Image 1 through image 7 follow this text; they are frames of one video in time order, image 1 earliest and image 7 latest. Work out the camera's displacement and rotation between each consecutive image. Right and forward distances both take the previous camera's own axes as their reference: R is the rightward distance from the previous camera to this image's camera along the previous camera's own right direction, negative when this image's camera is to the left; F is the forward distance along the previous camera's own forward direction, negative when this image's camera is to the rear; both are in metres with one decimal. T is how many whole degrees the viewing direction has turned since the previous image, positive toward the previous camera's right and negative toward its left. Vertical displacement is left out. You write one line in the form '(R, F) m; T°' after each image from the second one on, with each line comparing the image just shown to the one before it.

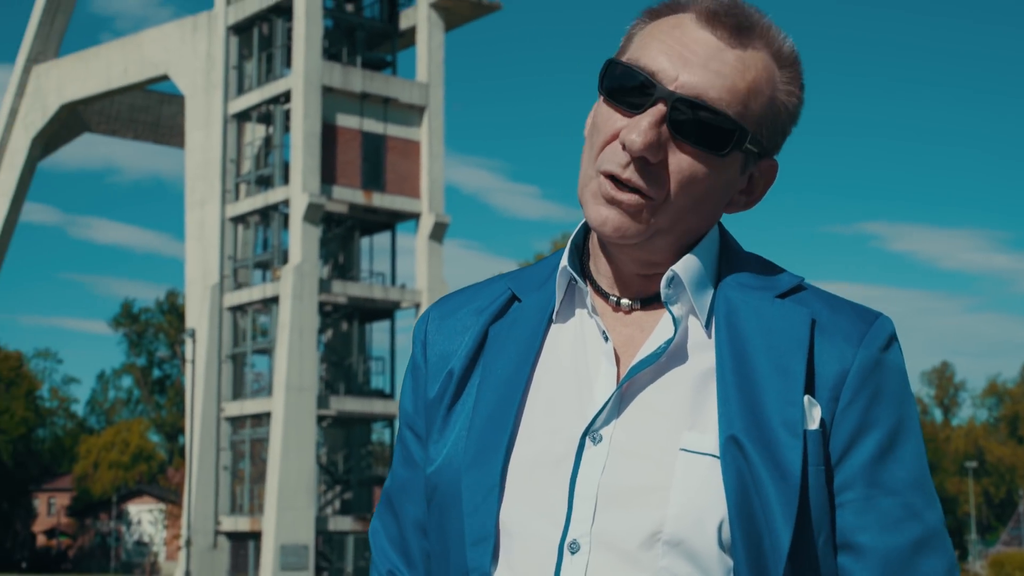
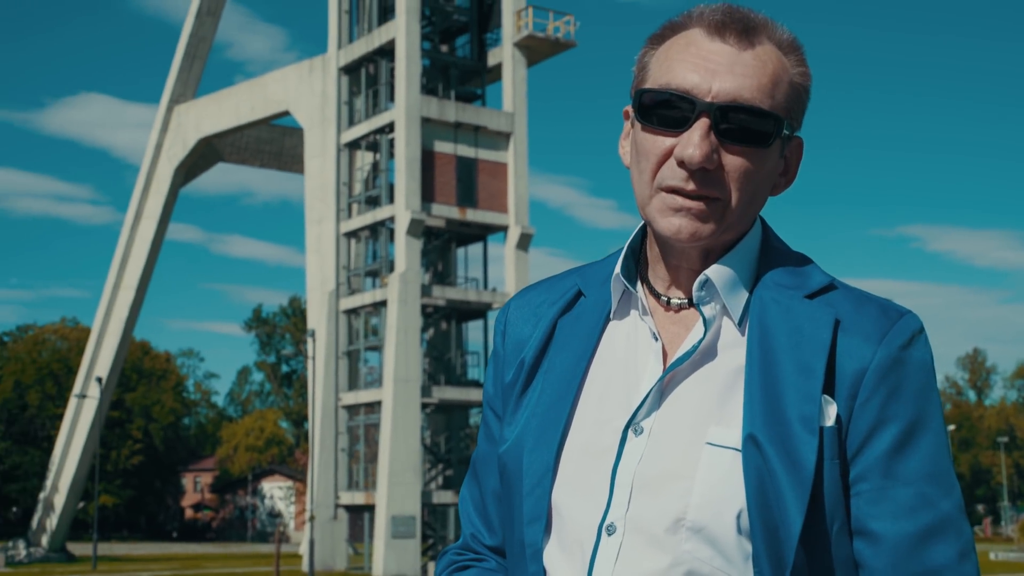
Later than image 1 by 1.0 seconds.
(+0.5, -1.9) m; -5°
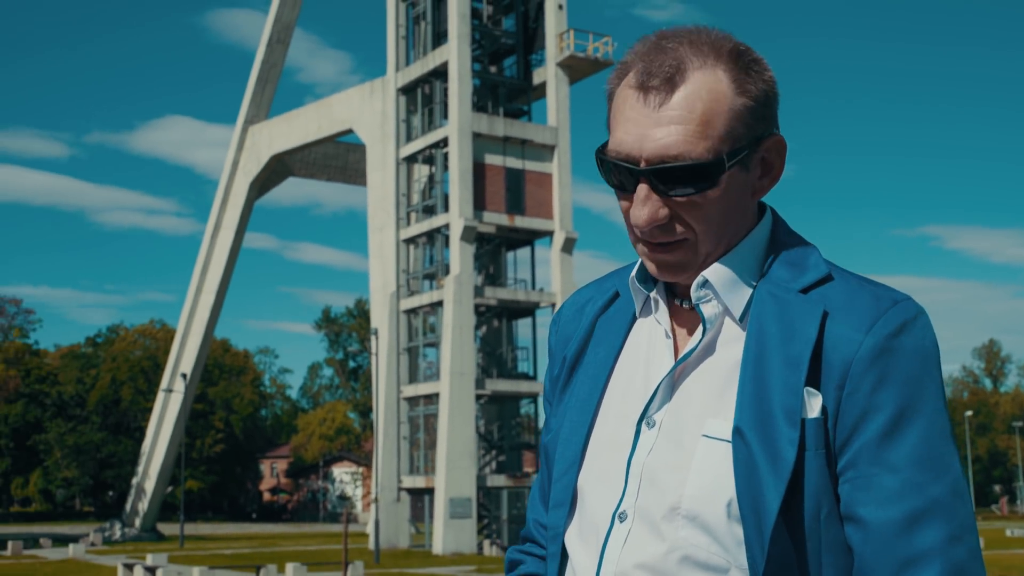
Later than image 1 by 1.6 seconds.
(+0.4, -1.4) m; -3°
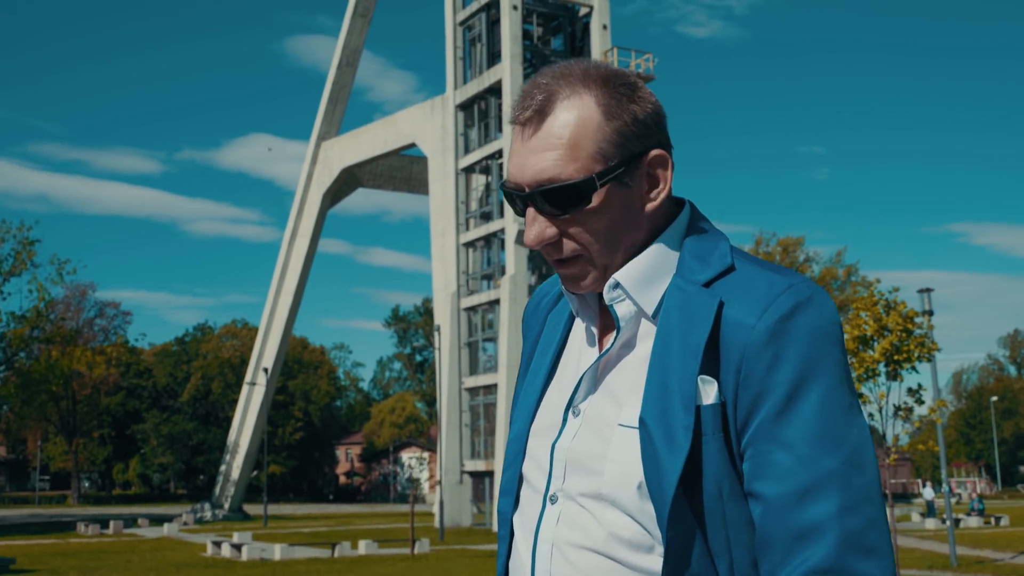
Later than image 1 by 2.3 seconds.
(+0.4, -1.5) m; -3°
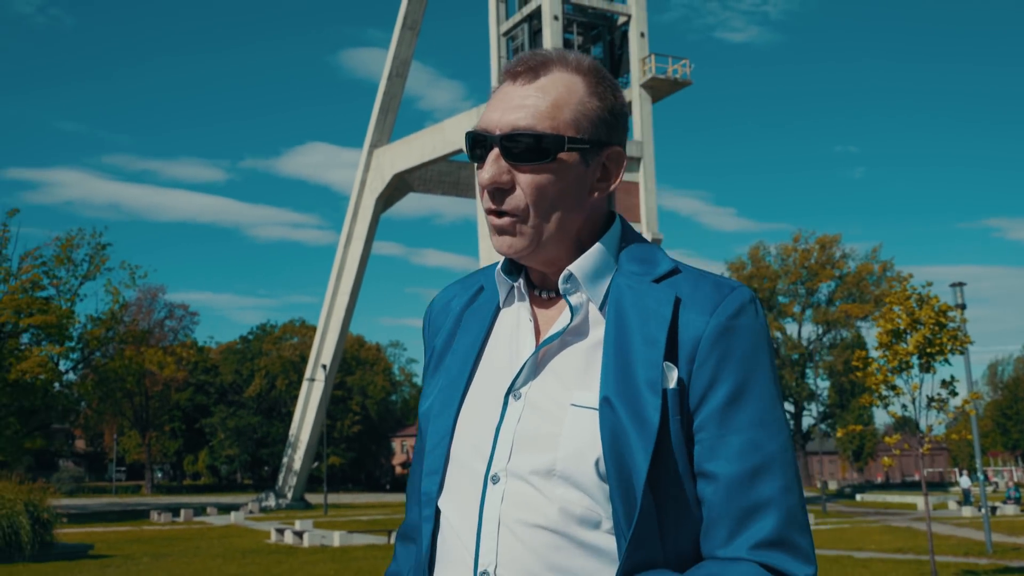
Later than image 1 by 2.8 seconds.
(+0.5, -0.9) m; -3°
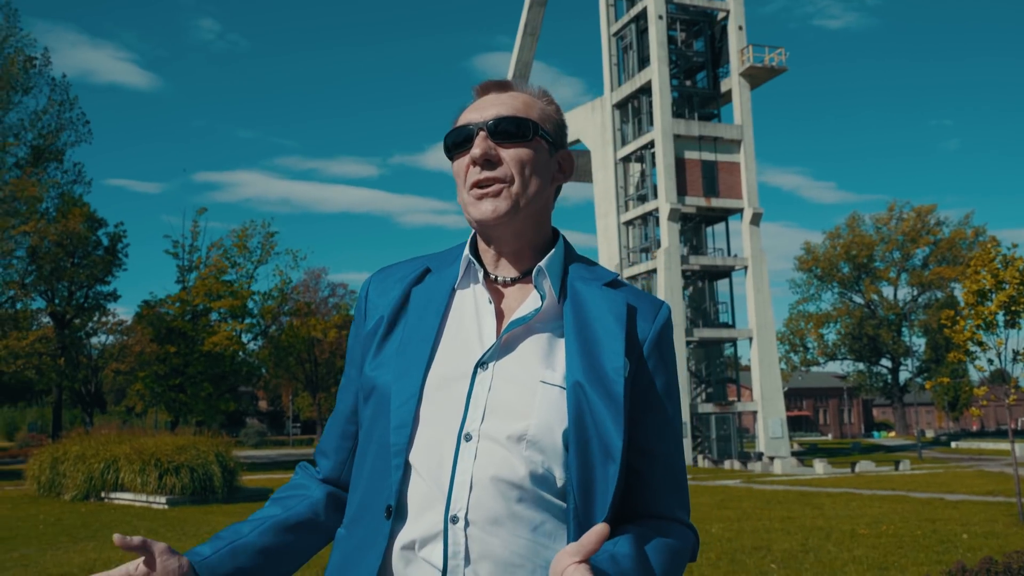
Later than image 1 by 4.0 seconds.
(+0.9, -2.4) m; -7°
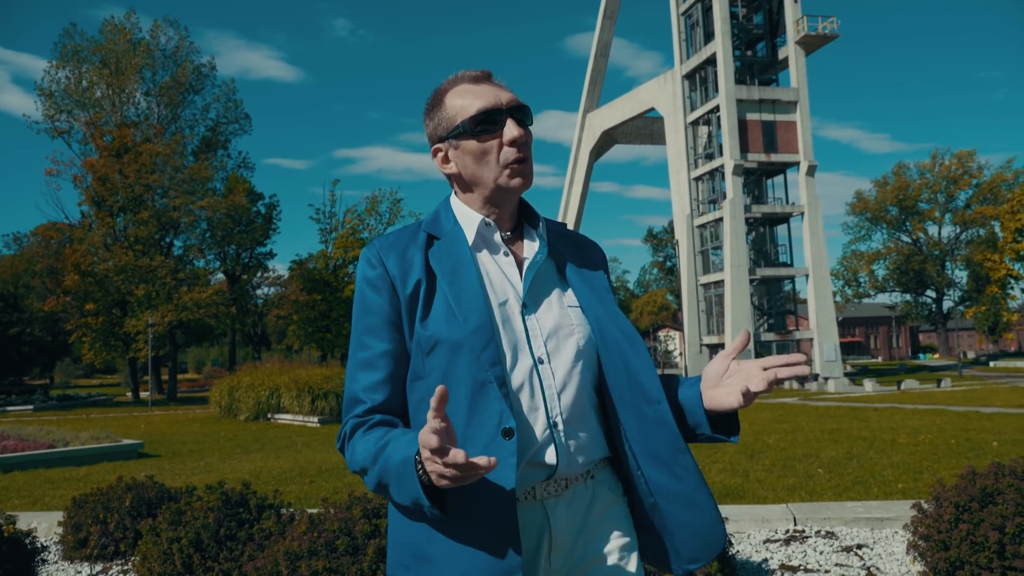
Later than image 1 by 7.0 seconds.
(+0.1, -3.3) m; -4°
